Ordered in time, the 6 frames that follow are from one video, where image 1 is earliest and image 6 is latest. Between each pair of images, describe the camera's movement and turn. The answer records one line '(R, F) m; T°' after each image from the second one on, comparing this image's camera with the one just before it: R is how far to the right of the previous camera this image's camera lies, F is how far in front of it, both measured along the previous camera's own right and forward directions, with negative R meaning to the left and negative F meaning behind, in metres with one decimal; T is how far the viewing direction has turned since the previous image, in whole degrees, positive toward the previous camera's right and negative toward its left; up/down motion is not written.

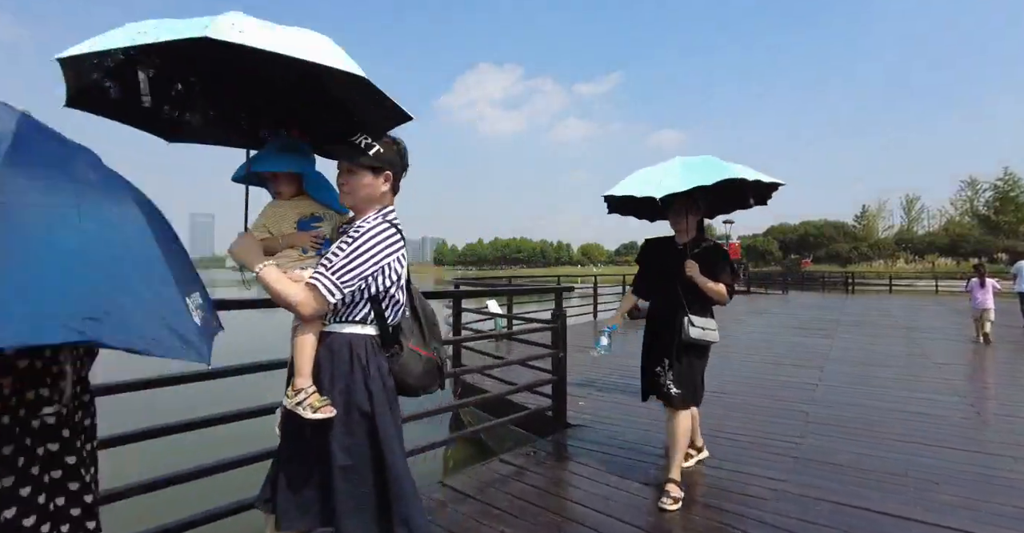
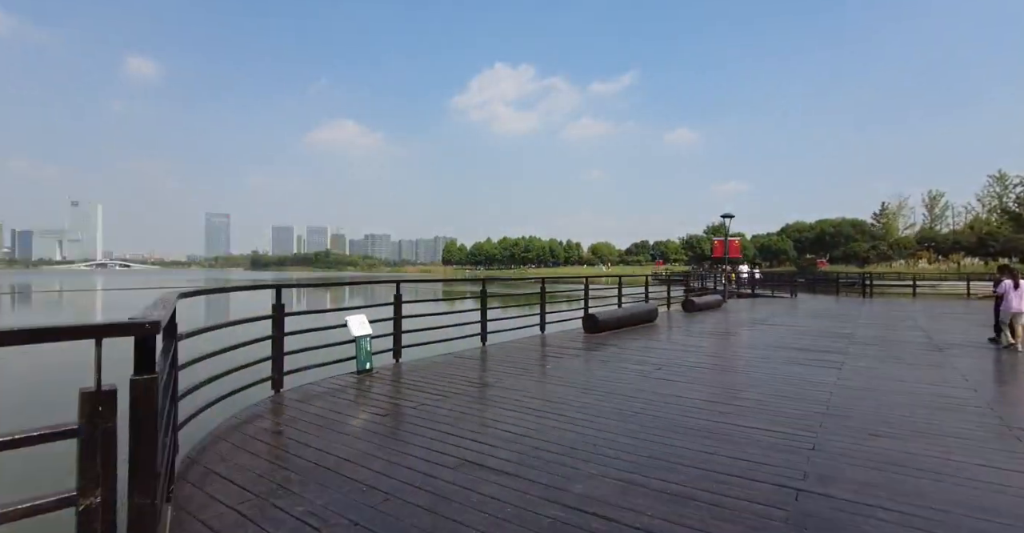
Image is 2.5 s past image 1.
(+1.4, +2.0) m; -1°
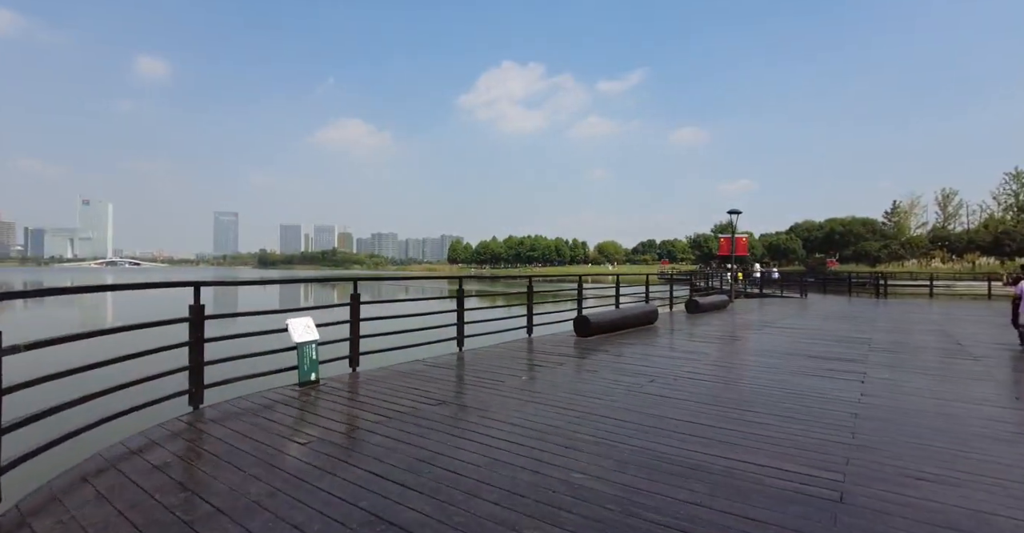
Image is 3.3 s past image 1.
(+0.3, +0.7) m; -1°
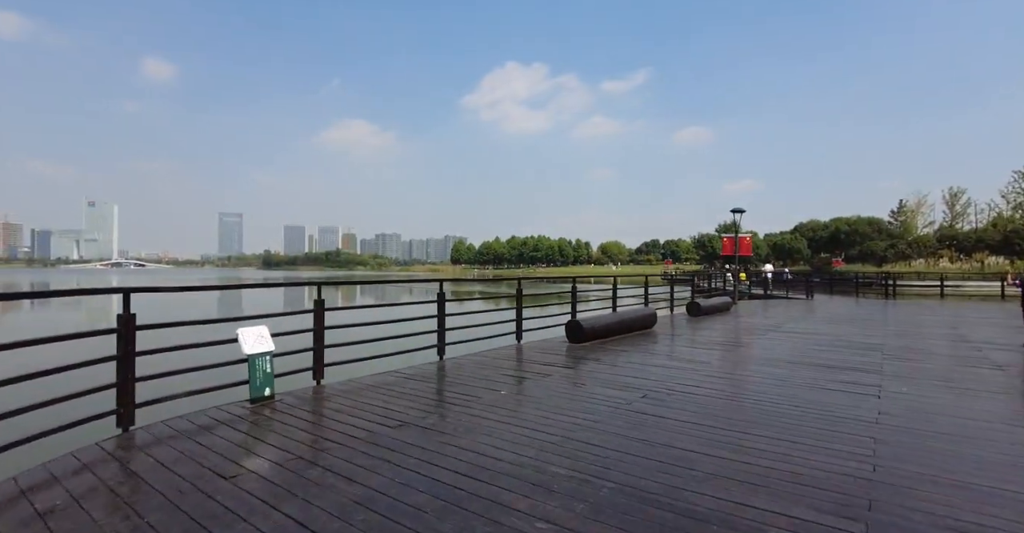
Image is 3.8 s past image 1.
(+0.2, +0.4) m; 0°
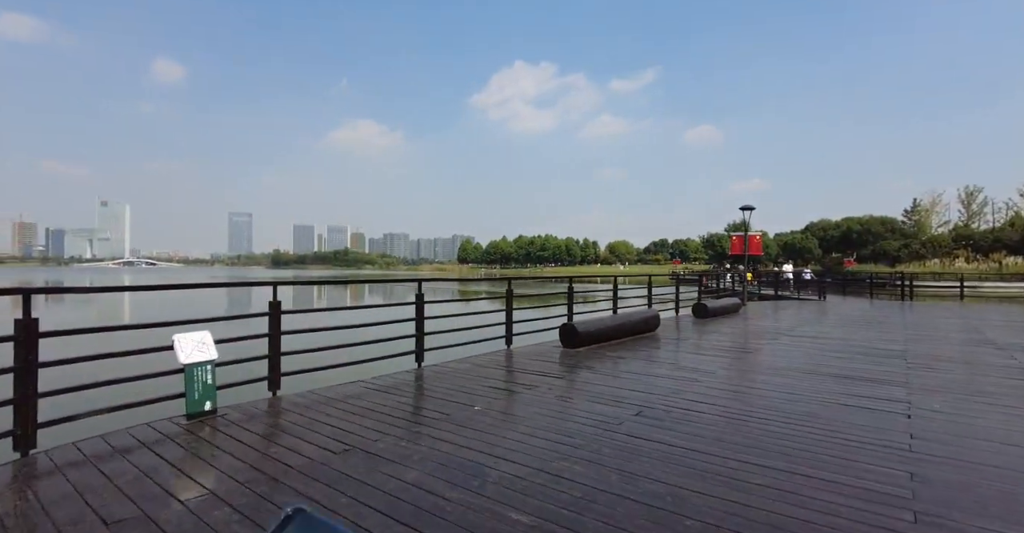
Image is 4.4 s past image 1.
(+0.2, +0.5) m; -1°
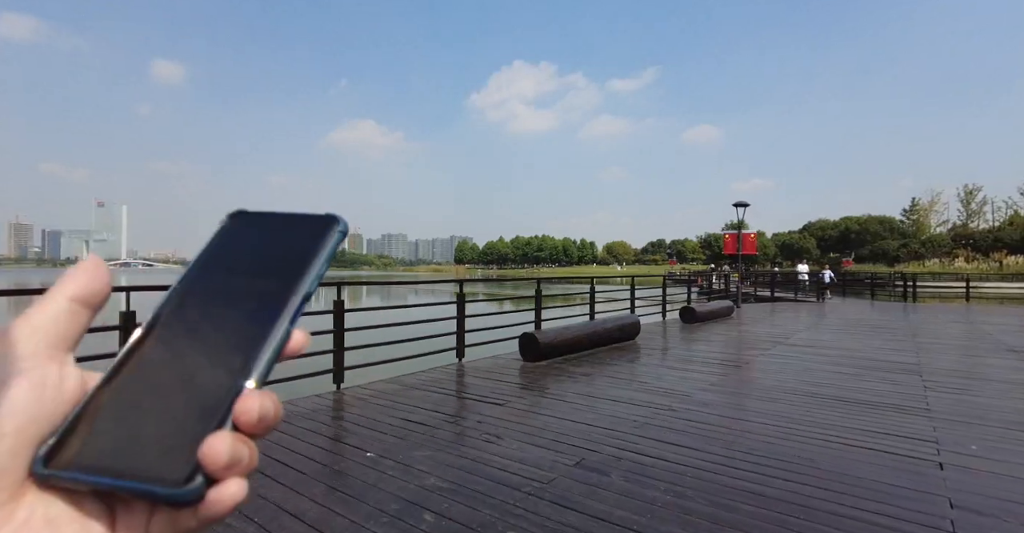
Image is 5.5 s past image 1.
(+0.5, +0.9) m; 0°
